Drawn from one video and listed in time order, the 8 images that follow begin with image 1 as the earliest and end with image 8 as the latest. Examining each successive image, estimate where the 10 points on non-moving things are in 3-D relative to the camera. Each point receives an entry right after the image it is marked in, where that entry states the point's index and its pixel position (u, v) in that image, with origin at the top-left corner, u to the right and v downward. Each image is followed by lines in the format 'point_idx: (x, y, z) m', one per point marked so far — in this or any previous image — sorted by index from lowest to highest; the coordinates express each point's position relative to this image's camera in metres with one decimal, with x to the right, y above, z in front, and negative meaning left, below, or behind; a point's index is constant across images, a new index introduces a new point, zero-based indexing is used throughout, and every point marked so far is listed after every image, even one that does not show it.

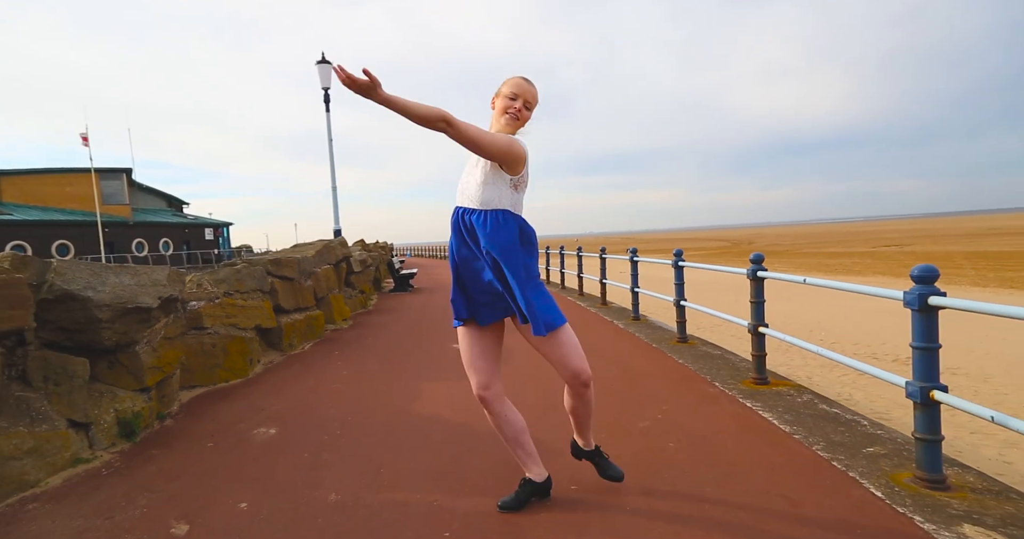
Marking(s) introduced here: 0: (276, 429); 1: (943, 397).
0: (-1.4, -1.0, +3.4) m
1: (+1.9, -0.6, +2.5) m
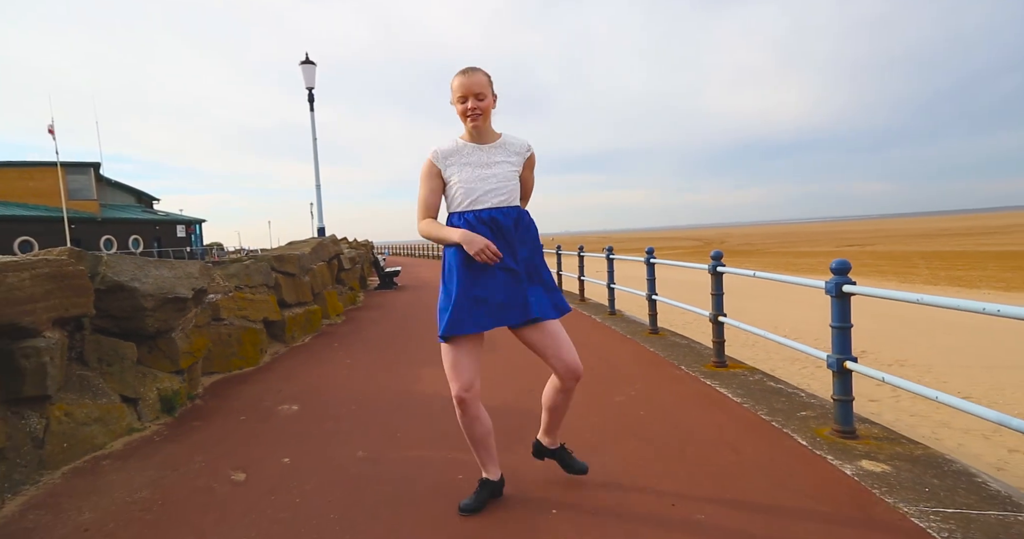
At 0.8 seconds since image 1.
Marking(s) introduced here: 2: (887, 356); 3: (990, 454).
0: (-1.5, -0.9, +3.8) m
1: (+1.9, -0.5, +3.1) m
2: (+7.1, -1.6, +10.3) m
3: (+5.1, -2.0, +5.8) m
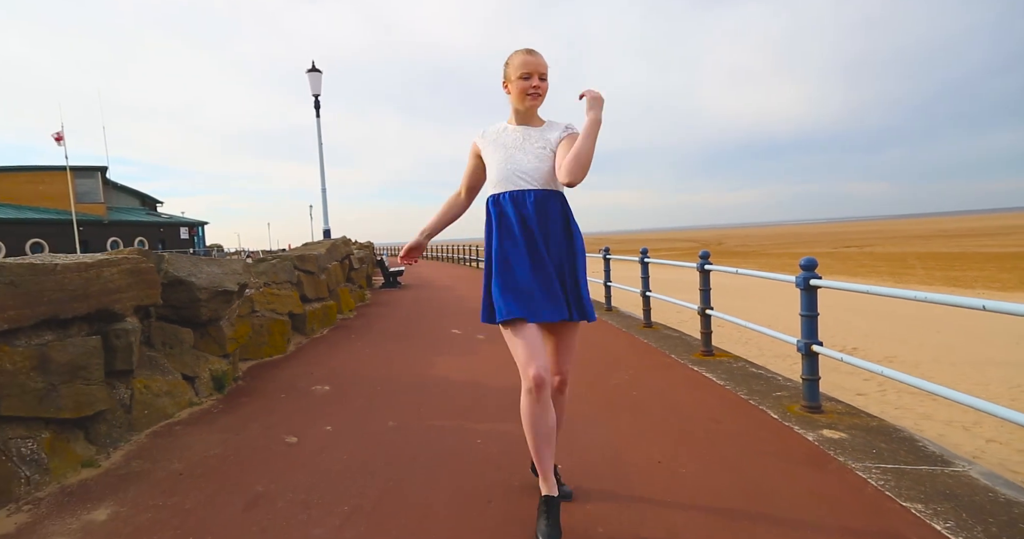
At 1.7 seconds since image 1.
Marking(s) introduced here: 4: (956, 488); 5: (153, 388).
0: (-1.4, -0.9, +4.3) m
1: (+2.0, -0.5, +3.5) m
2: (+7.1, -1.6, +10.8) m
3: (+5.2, -2.0, +6.3) m
4: (+2.0, -1.0, +2.5) m
5: (-2.1, -0.7, +3.3) m
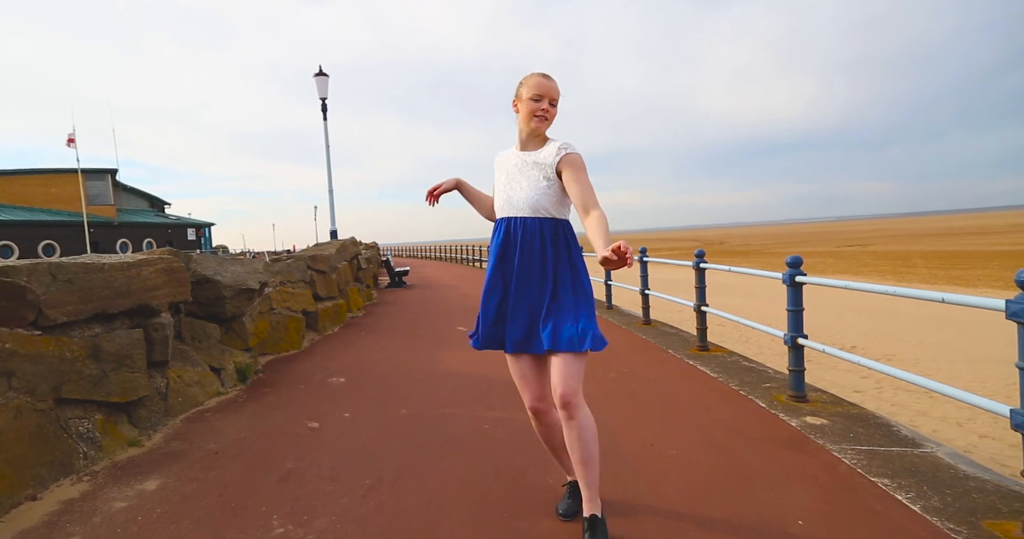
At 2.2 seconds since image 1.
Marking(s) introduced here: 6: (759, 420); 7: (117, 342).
0: (-1.4, -0.9, +4.6) m
1: (+2.0, -0.5, +3.8) m
2: (+7.2, -1.6, +11.0) m
3: (+5.2, -2.0, +6.5) m
4: (+2.0, -0.9, +2.8) m
5: (-2.1, -0.7, +3.6) m
6: (+1.6, -1.0, +3.6) m
7: (-2.1, -0.4, +3.0) m
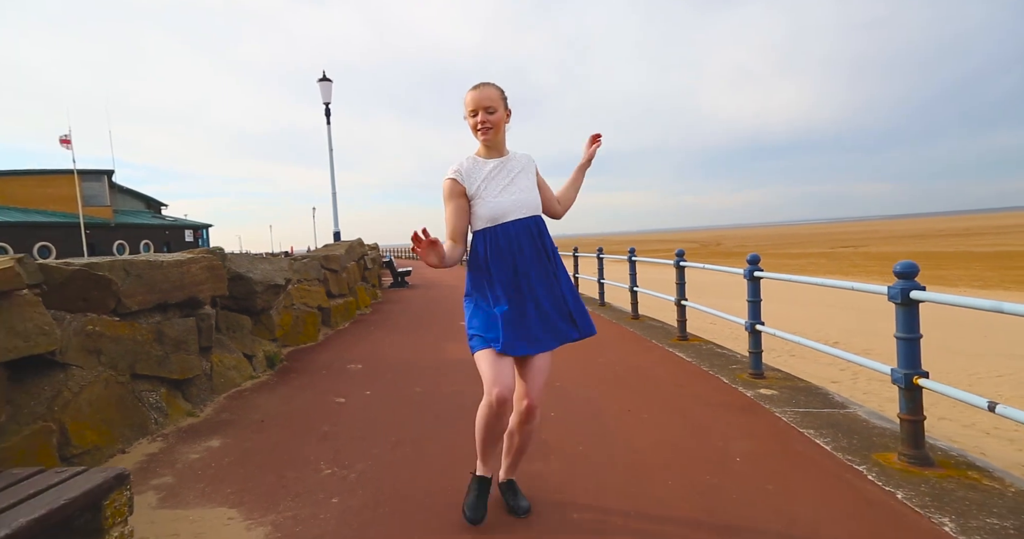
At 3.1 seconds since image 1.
0: (-1.4, -0.9, +5.1) m
1: (+2.0, -0.5, +4.4) m
2: (+7.1, -1.6, +11.6) m
3: (+5.2, -1.9, +7.1) m
4: (+2.0, -0.9, +3.3) m
5: (-2.1, -0.7, +4.1) m
6: (+1.6, -0.9, +4.2) m
7: (-2.1, -0.4, +3.6) m
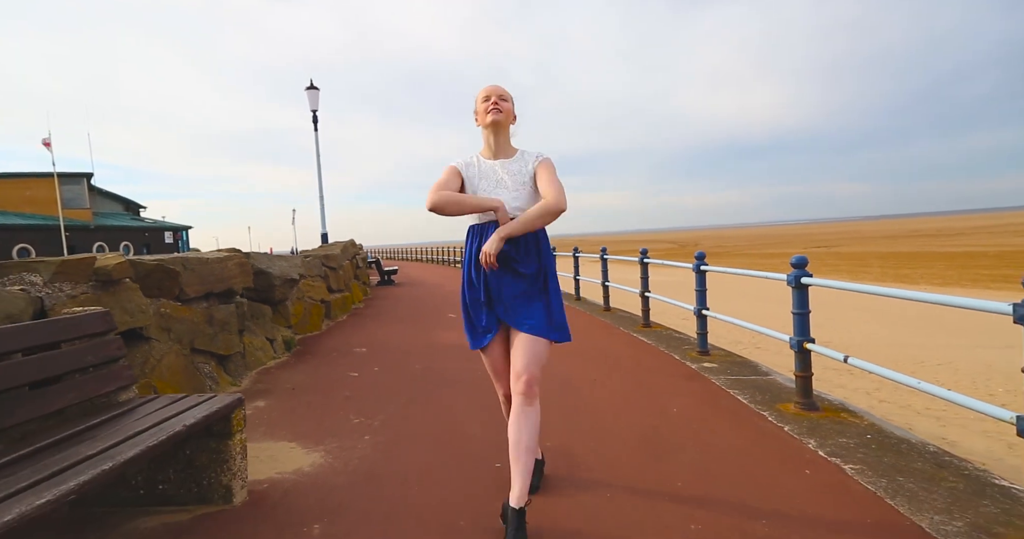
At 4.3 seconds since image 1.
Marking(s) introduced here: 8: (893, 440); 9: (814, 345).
0: (-1.6, -0.8, +5.9) m
1: (+1.8, -0.4, +5.2) m
2: (+6.7, -1.5, +12.7) m
3: (+5.0, -1.9, +8.1) m
4: (+1.9, -0.9, +4.2) m
5: (-2.2, -0.6, +4.8) m
6: (+1.5, -0.9, +5.0) m
7: (-2.2, -0.3, +4.3) m
8: (+2.0, -0.9, +2.9) m
9: (+1.9, -0.5, +3.4) m
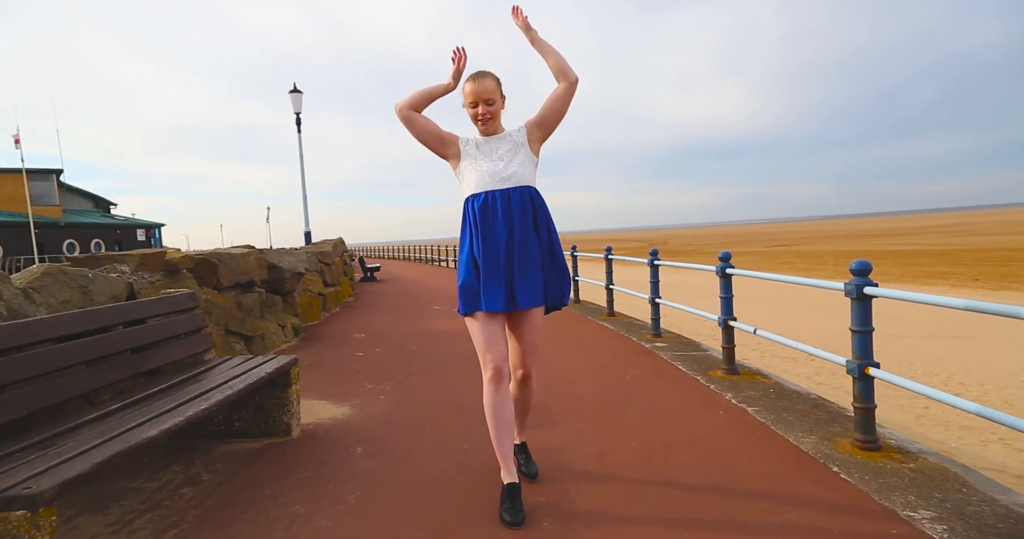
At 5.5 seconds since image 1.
0: (-1.8, -0.8, +6.6) m
1: (+1.6, -0.4, +6.1) m
2: (+6.2, -1.4, +13.8) m
3: (+4.7, -1.8, +9.2) m
4: (+1.7, -0.8, +5.1) m
5: (-2.4, -0.6, +5.6) m
6: (+1.3, -0.8, +5.9) m
7: (-2.4, -0.3, +5.0) m
8: (+1.9, -0.9, +3.9) m
9: (+1.8, -0.4, +4.3) m
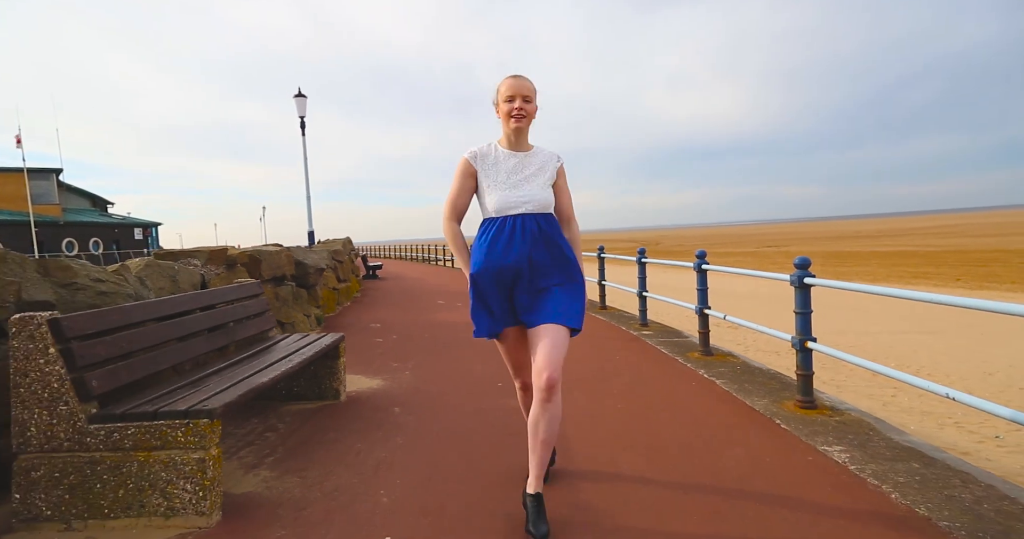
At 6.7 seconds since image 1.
0: (-1.8, -0.7, +7.3) m
1: (+1.7, -0.3, +6.8) m
2: (+6.1, -1.4, +14.6) m
3: (+4.6, -1.8, +9.9) m
4: (+1.8, -0.8, +5.8) m
5: (-2.4, -0.5, +6.2) m
6: (+1.3, -0.8, +6.6) m
7: (-2.4, -0.2, +5.6) m
8: (+2.0, -0.8, +4.6) m
9: (+1.8, -0.4, +5.0) m
